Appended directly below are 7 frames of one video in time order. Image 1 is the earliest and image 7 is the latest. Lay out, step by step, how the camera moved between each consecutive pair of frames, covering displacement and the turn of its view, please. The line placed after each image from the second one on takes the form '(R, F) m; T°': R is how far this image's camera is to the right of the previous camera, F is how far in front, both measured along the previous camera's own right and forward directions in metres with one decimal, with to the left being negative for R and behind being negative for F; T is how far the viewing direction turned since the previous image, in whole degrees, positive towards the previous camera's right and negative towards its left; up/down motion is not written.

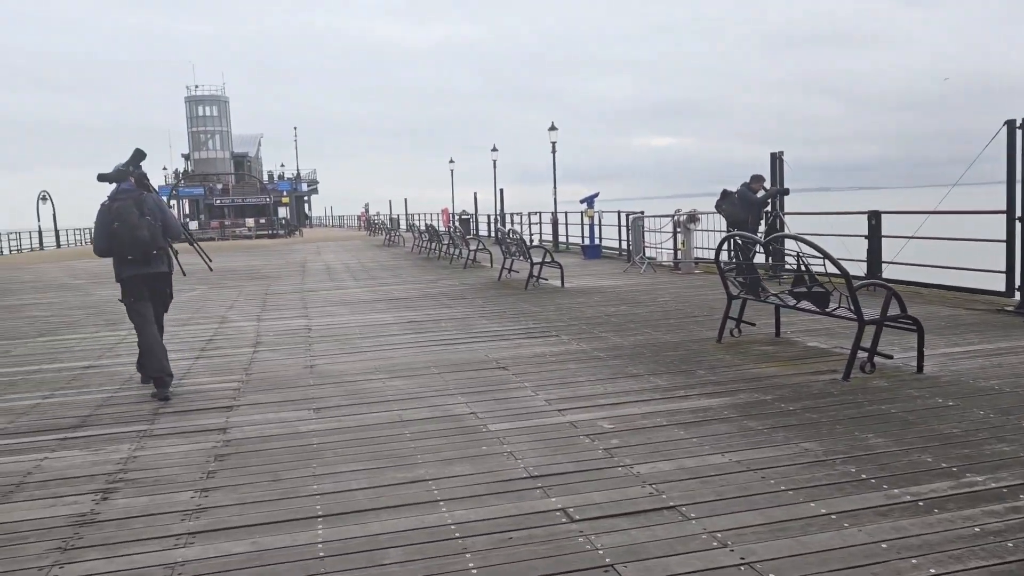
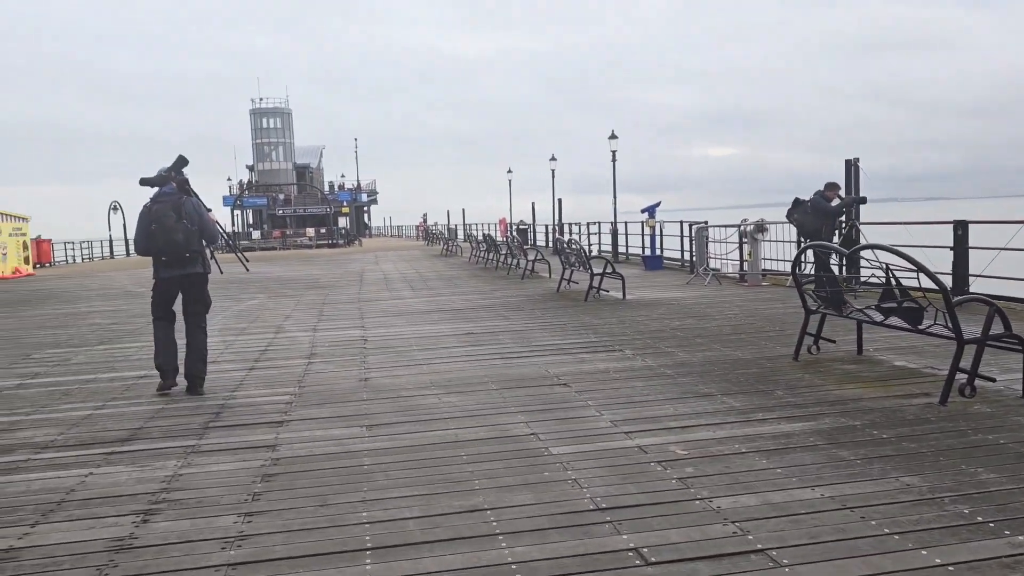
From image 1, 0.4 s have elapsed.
(0.0, +0.3) m; -4°
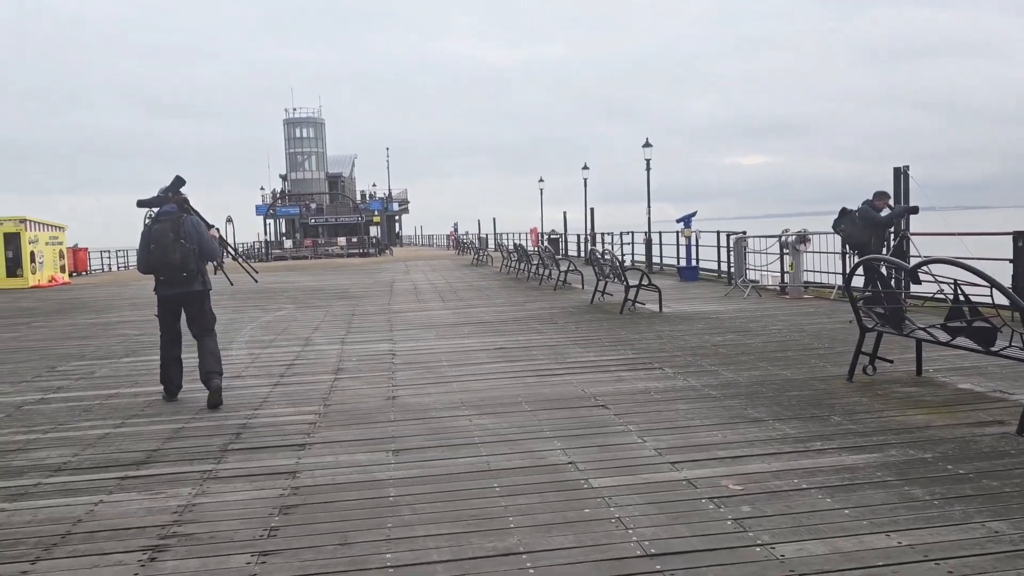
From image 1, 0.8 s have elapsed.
(0.0, +0.3) m; -2°
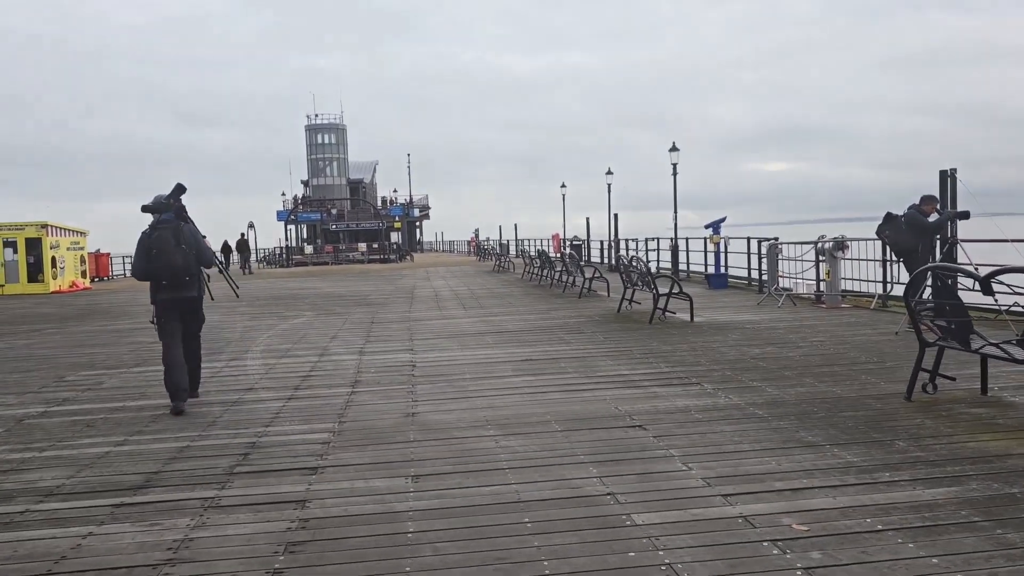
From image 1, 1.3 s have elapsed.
(-0.1, +0.4) m; -1°
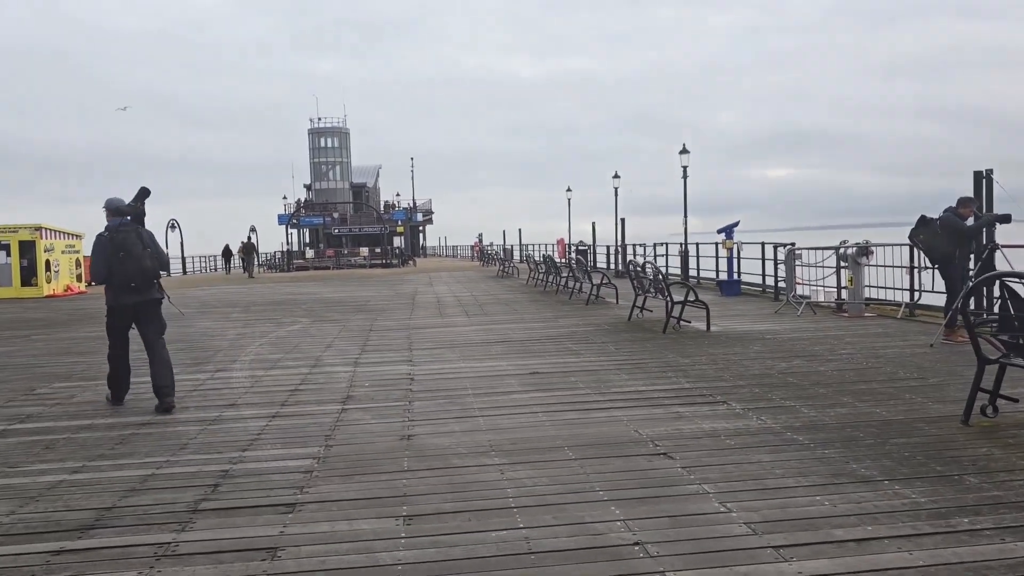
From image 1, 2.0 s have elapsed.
(0.0, +0.6) m; 0°
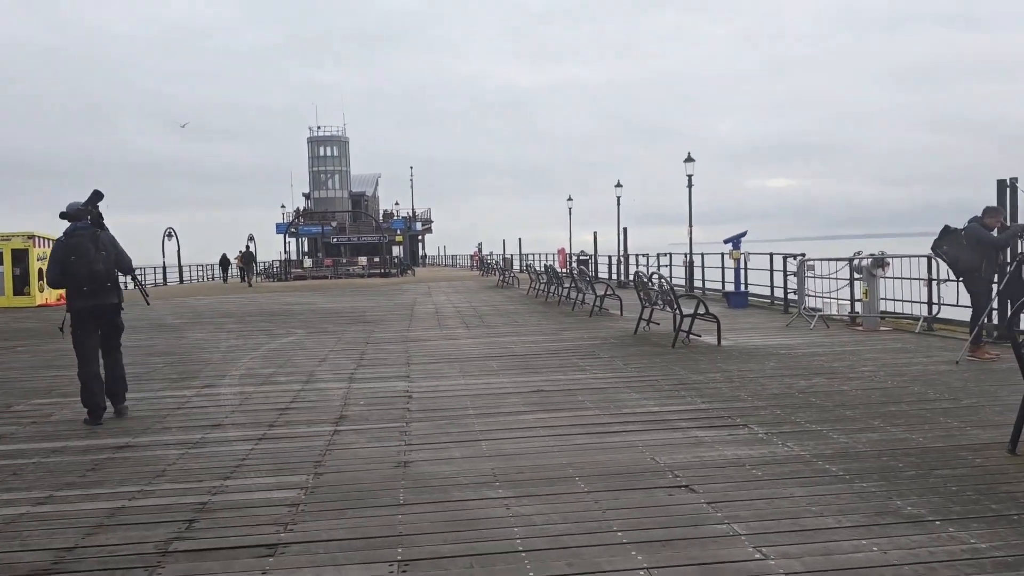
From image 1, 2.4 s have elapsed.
(0.0, +0.4) m; 0°
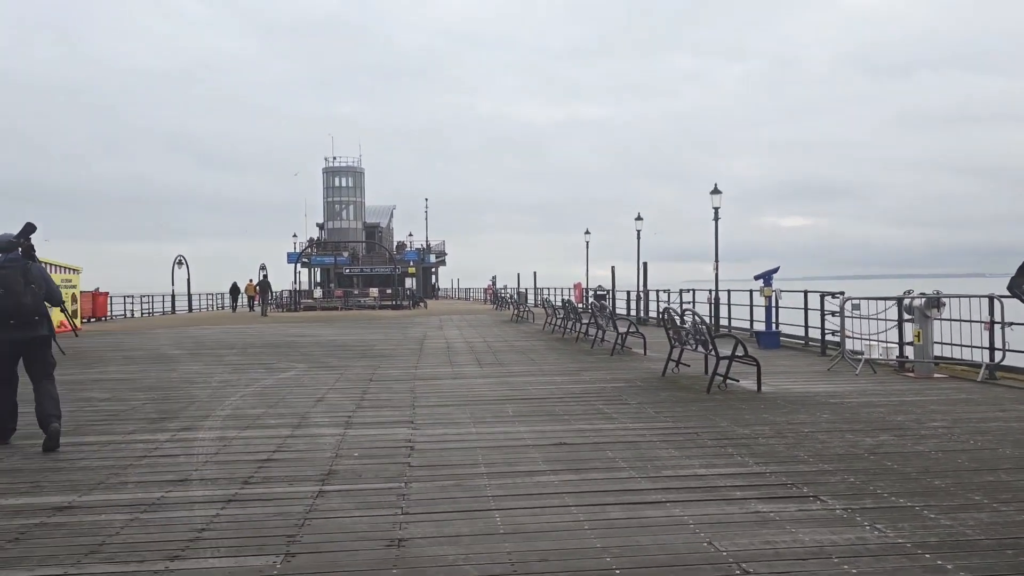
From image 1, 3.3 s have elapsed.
(-0.1, +0.9) m; -1°
